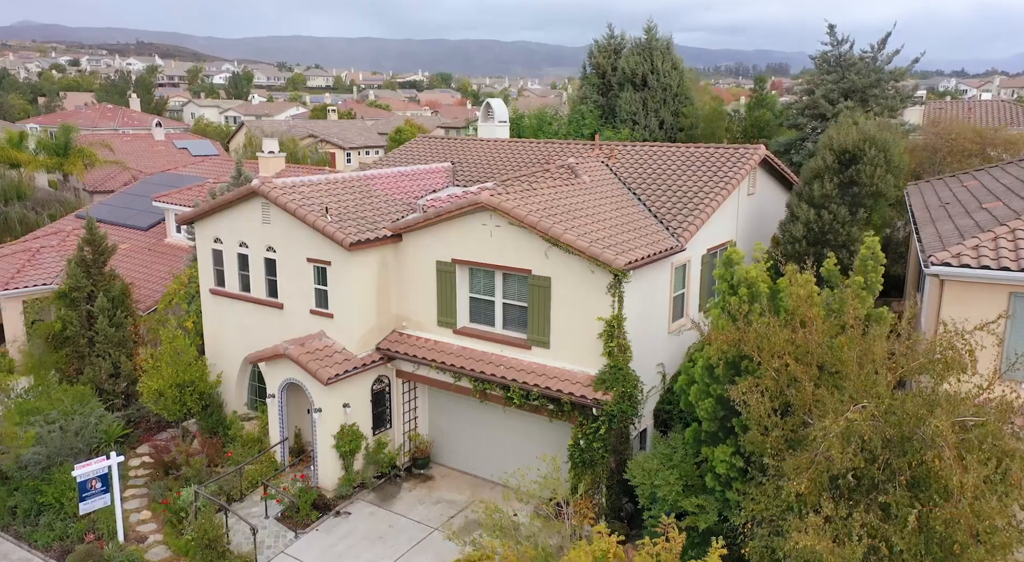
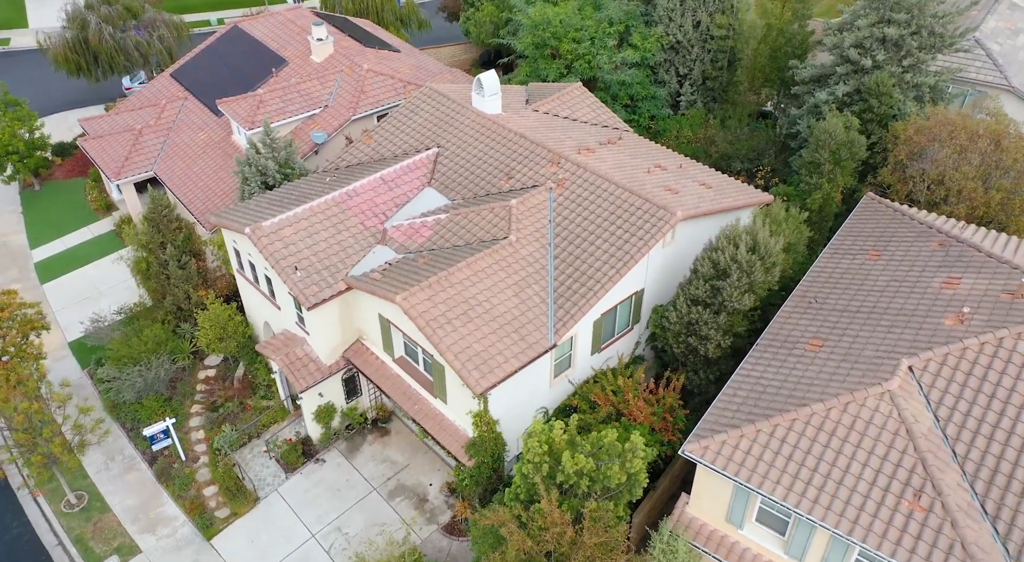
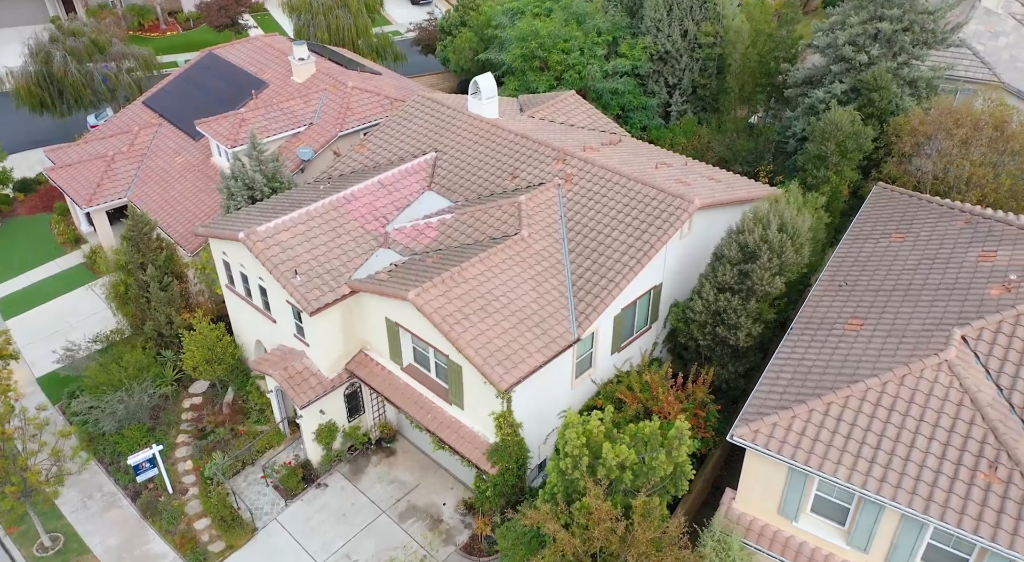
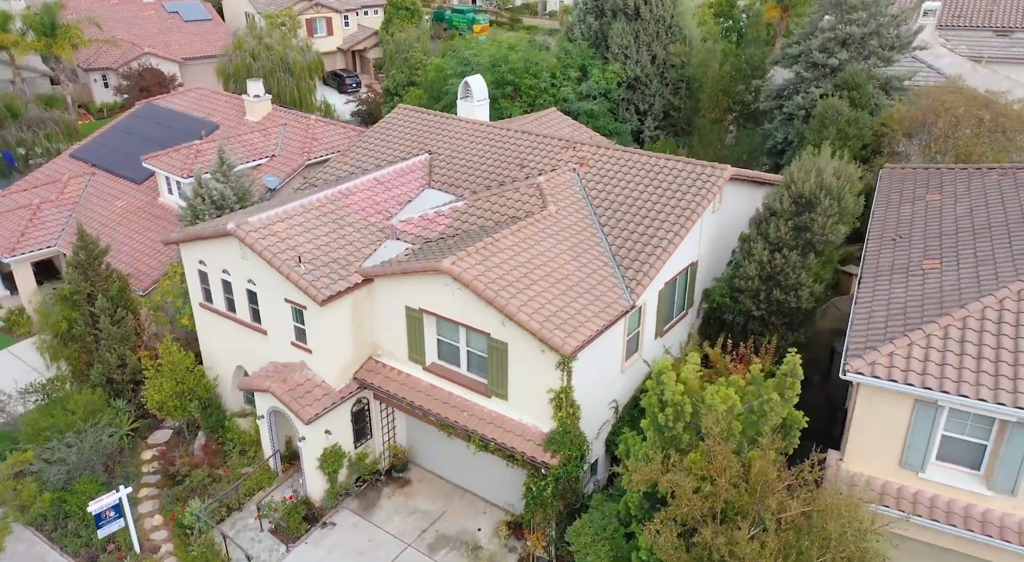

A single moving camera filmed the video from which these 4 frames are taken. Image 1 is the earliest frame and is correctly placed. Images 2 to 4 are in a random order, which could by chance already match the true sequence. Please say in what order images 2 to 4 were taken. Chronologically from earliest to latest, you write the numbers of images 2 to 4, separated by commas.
4, 3, 2
